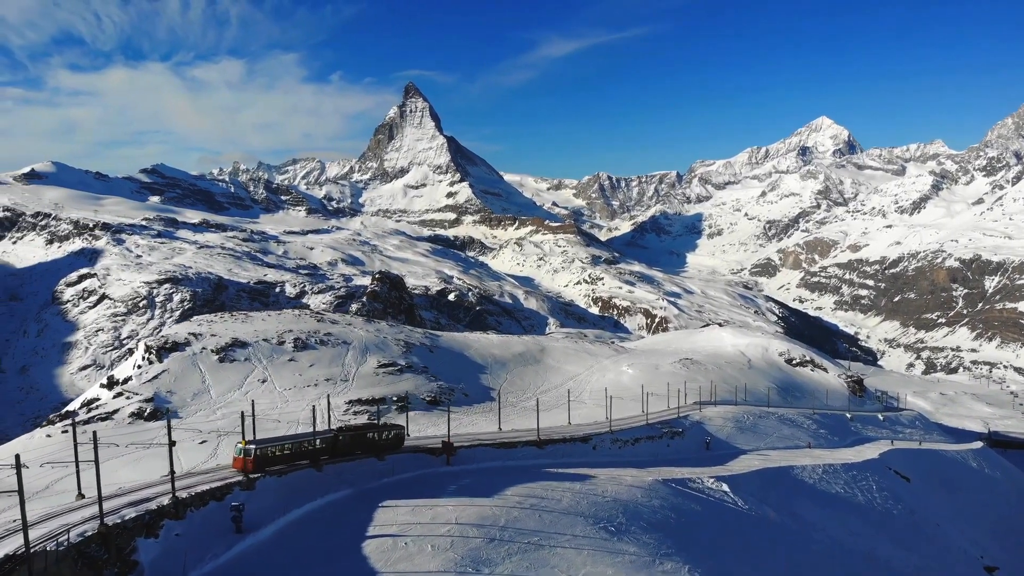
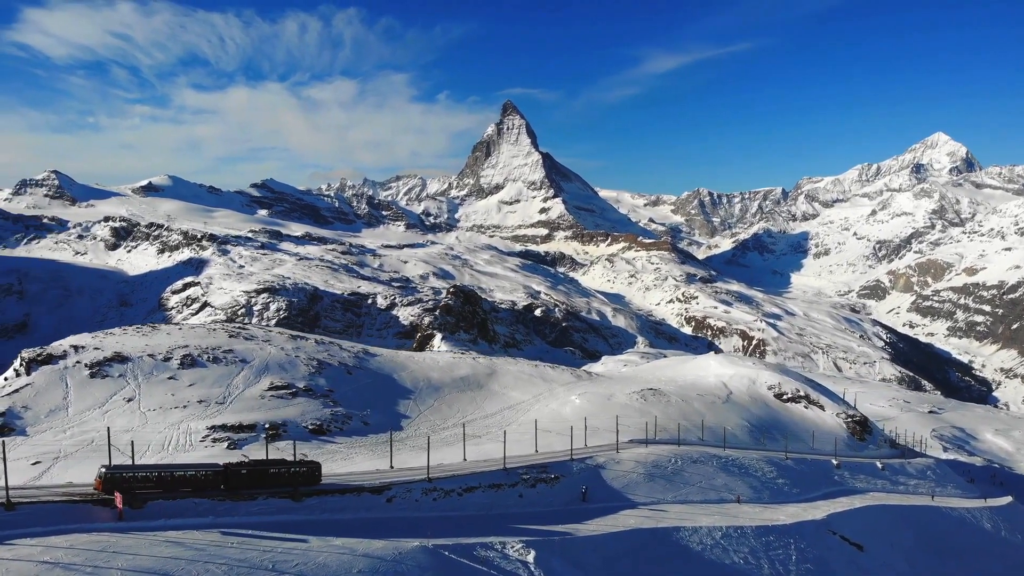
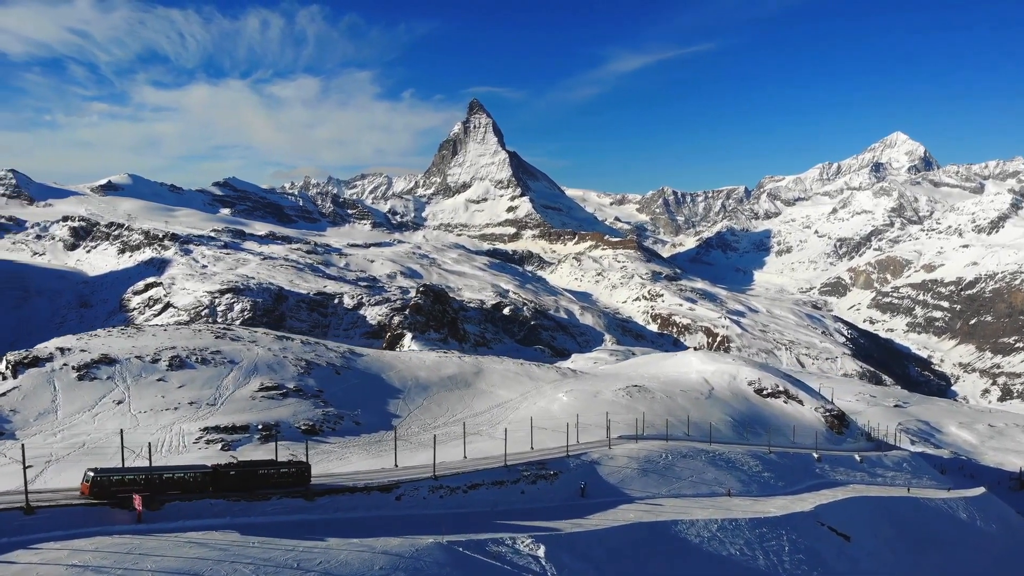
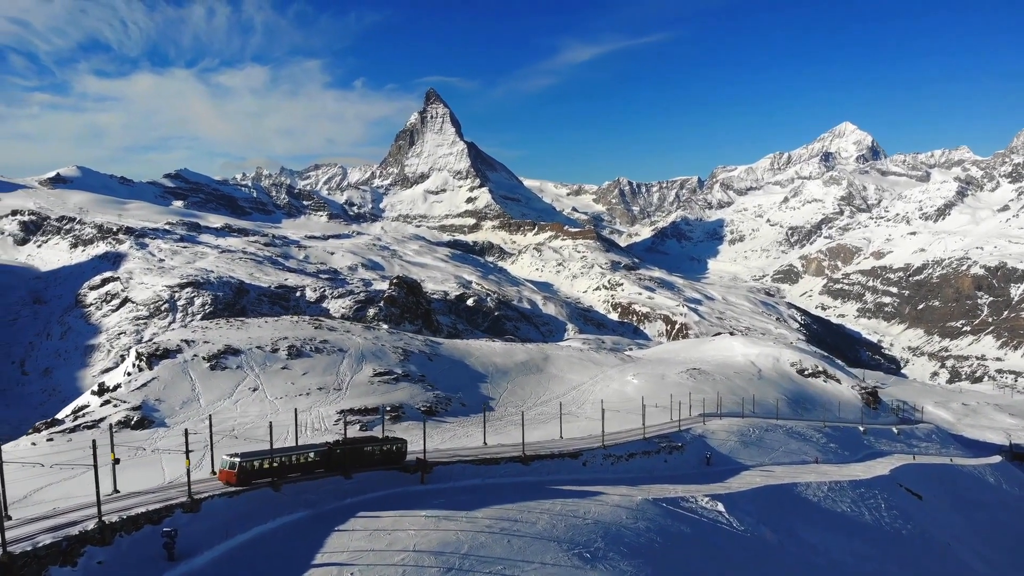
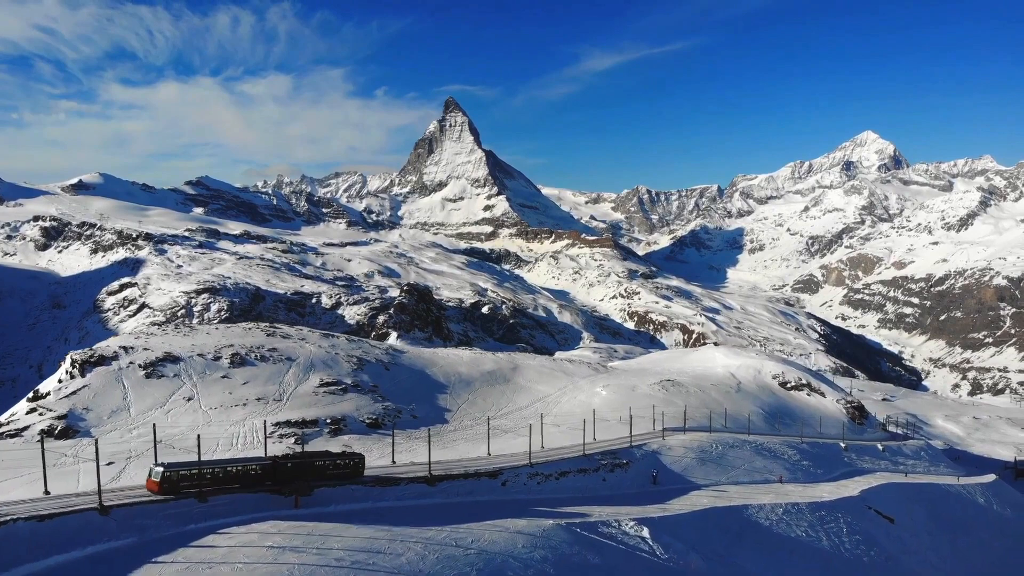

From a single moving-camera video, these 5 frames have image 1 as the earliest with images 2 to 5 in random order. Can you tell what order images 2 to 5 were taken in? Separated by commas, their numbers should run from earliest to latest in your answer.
4, 5, 3, 2
